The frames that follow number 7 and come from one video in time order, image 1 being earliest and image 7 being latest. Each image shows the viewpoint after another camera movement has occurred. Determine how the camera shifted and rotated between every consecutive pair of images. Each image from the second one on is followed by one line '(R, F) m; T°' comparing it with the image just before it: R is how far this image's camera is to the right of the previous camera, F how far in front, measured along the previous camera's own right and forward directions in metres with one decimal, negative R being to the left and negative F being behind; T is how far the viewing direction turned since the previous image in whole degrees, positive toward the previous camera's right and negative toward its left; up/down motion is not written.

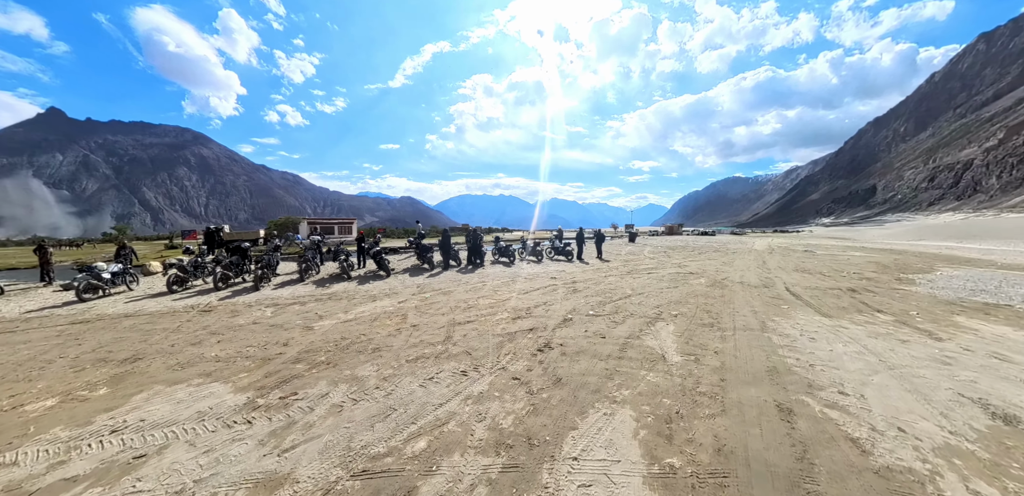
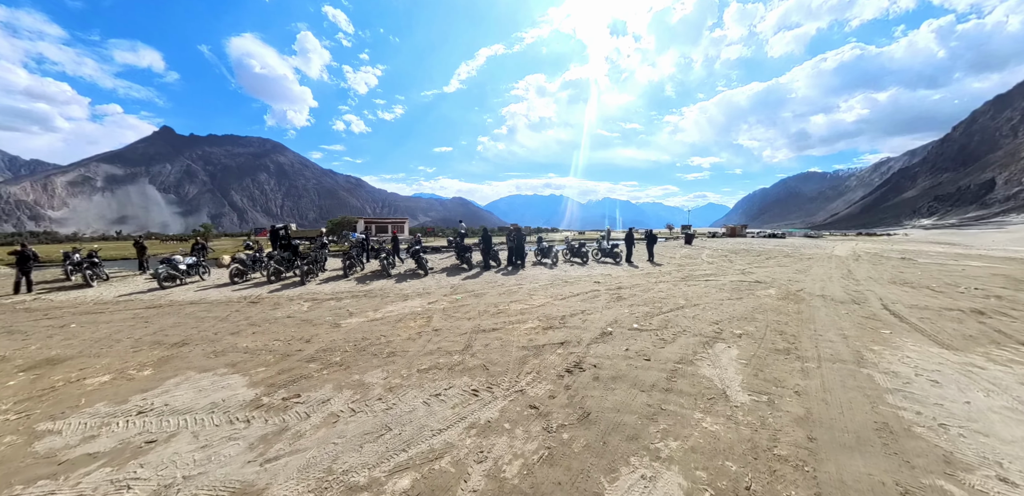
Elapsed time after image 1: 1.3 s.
(+0.2, +0.7) m; -7°
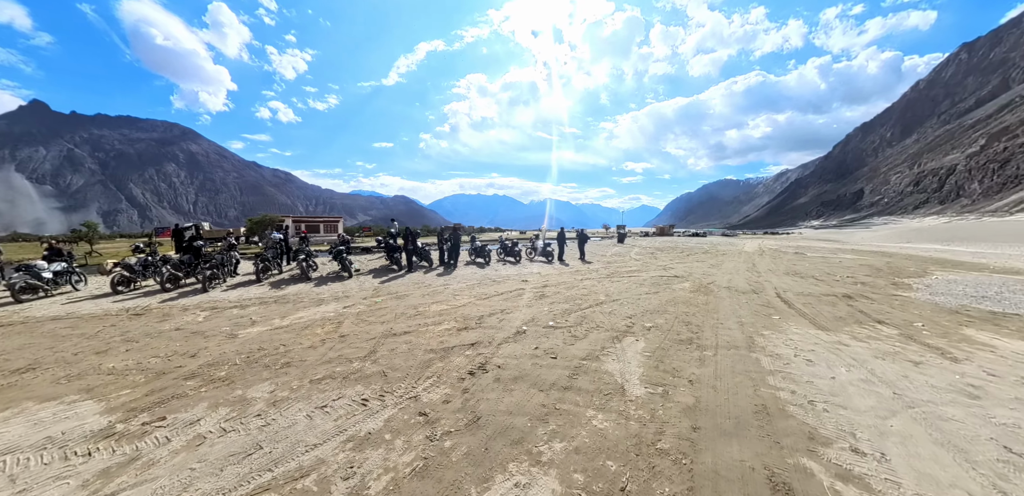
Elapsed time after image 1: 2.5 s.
(+0.7, +0.3) m; +9°
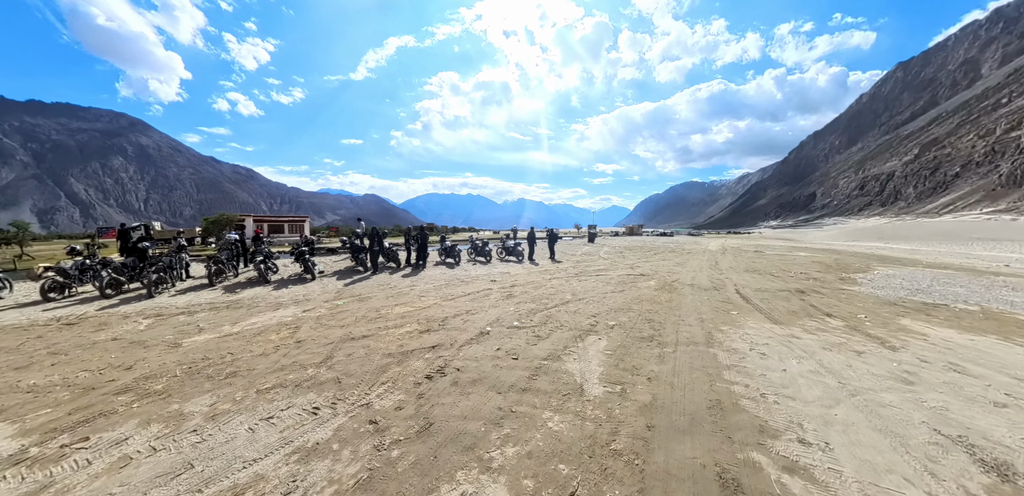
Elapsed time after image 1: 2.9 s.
(+0.2, +0.1) m; +4°
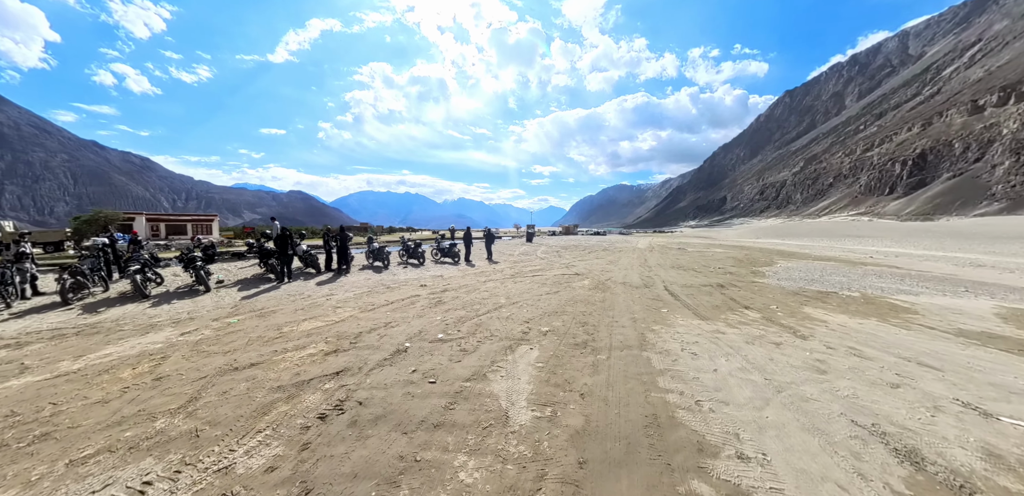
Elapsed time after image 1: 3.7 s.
(+0.4, +0.6) m; +10°
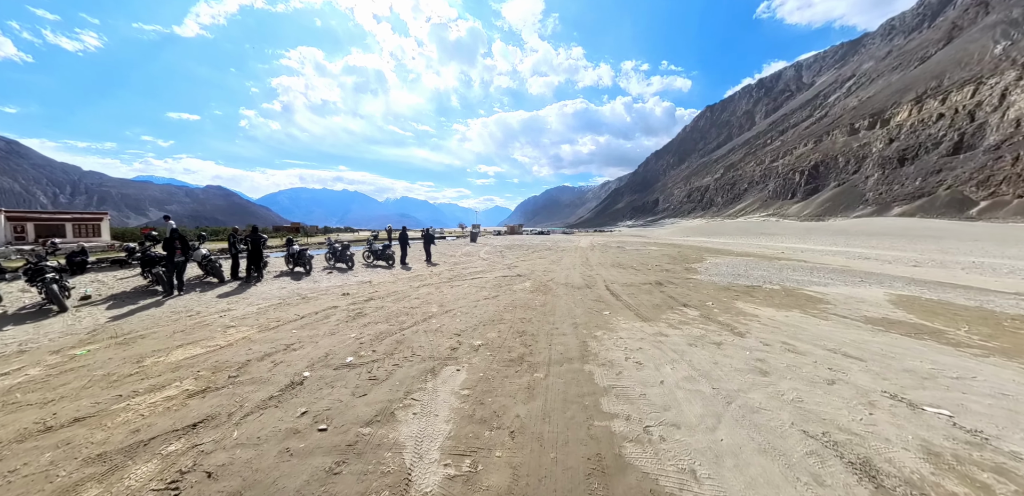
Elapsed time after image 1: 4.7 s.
(+0.3, +0.7) m; +9°
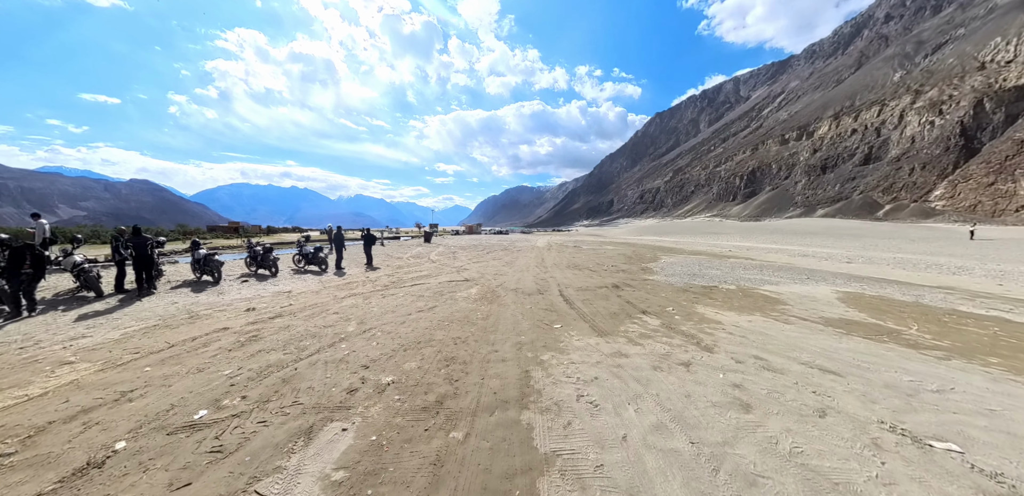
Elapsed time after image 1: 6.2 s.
(+0.5, +1.0) m; +7°
